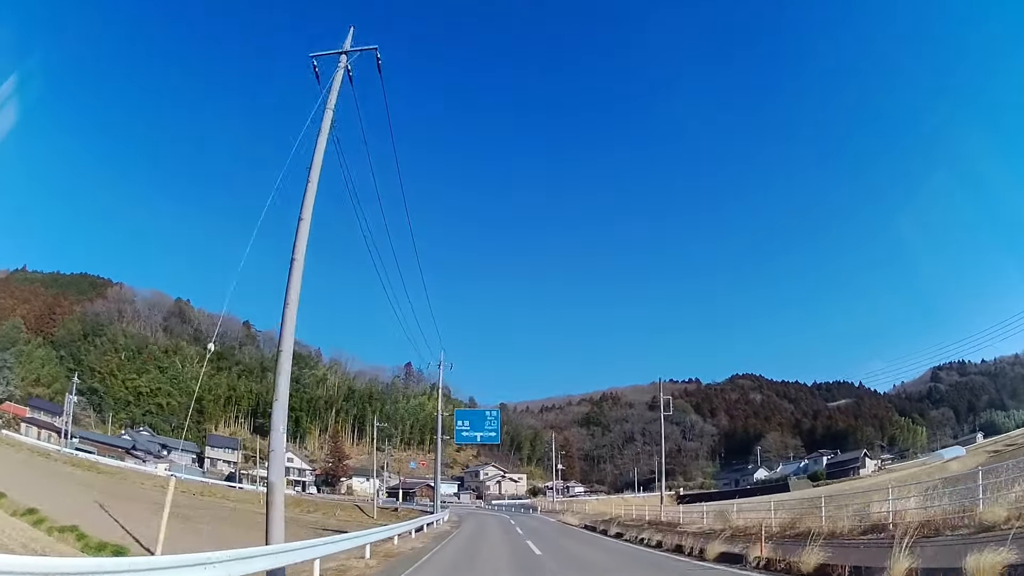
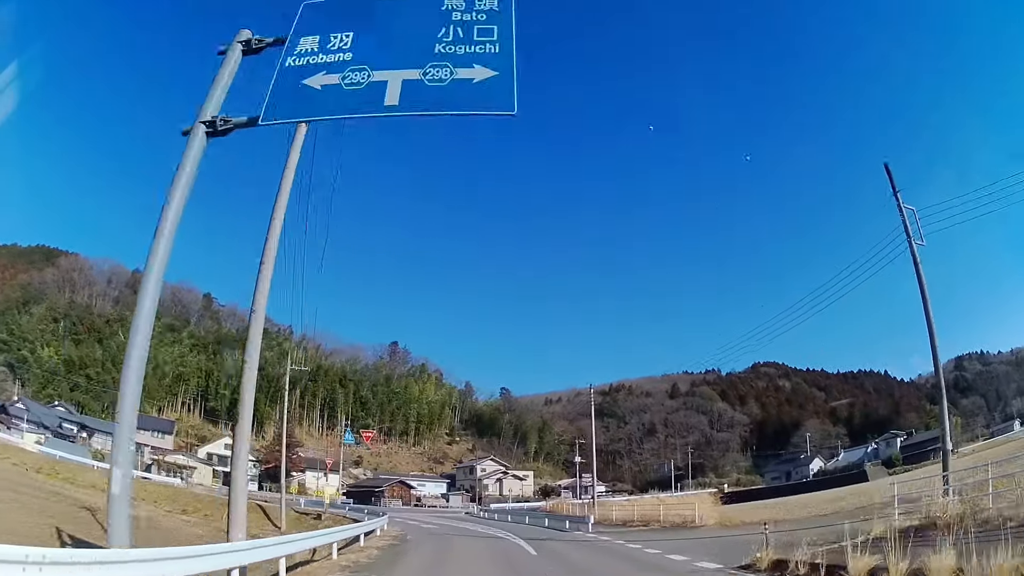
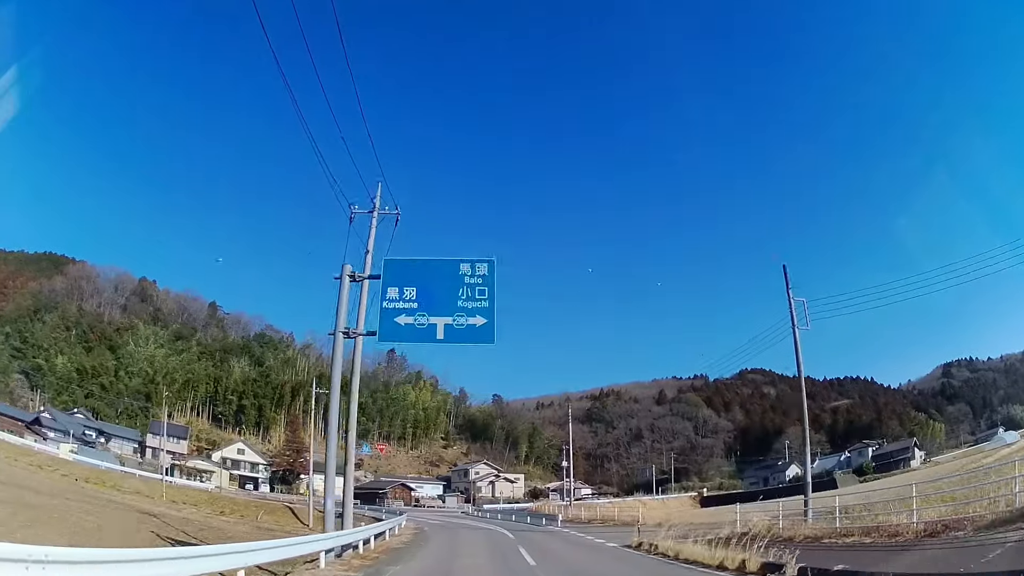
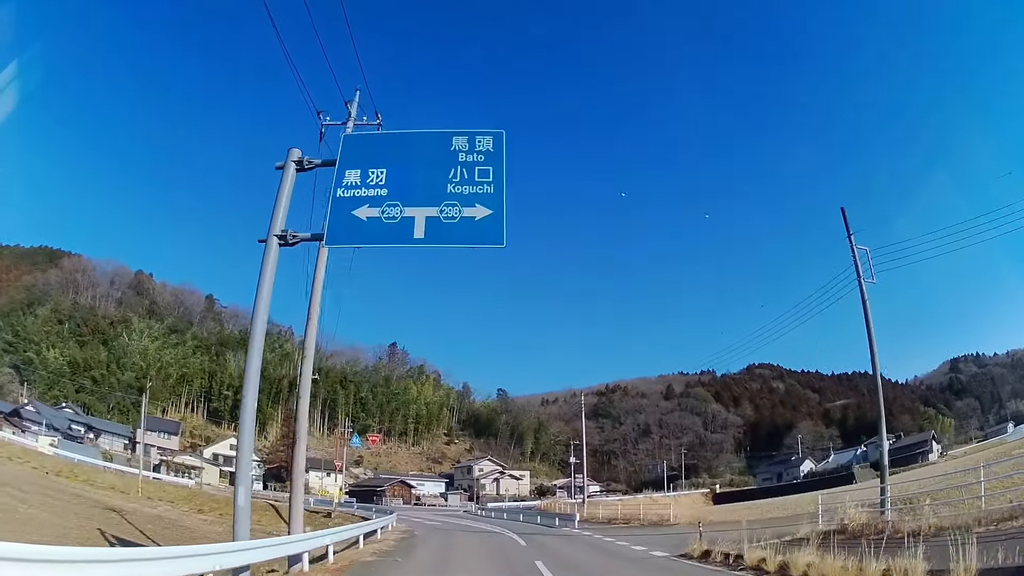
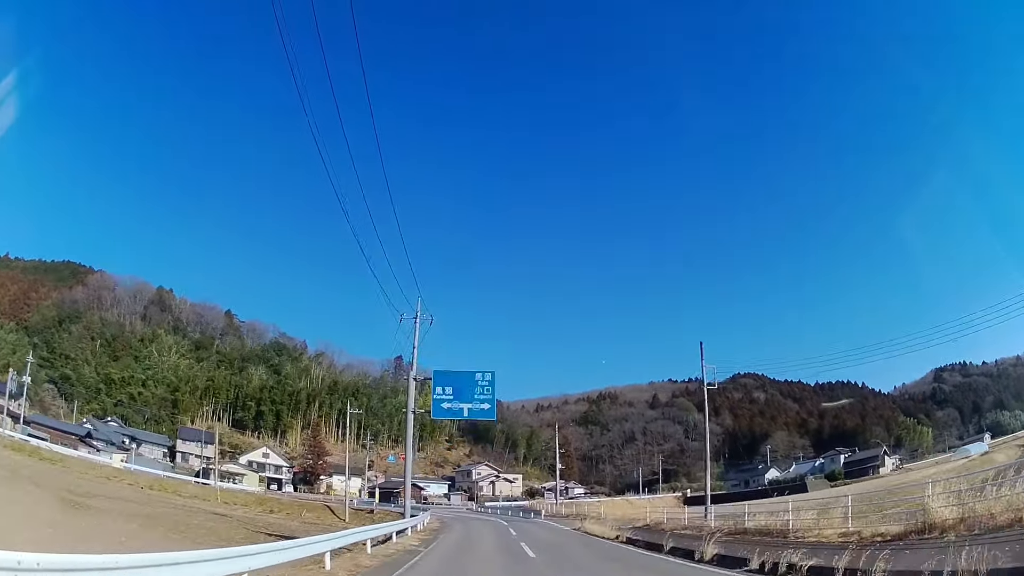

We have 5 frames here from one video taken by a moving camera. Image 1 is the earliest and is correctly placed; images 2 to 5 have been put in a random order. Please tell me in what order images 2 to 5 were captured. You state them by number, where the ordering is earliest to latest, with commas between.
5, 3, 4, 2
